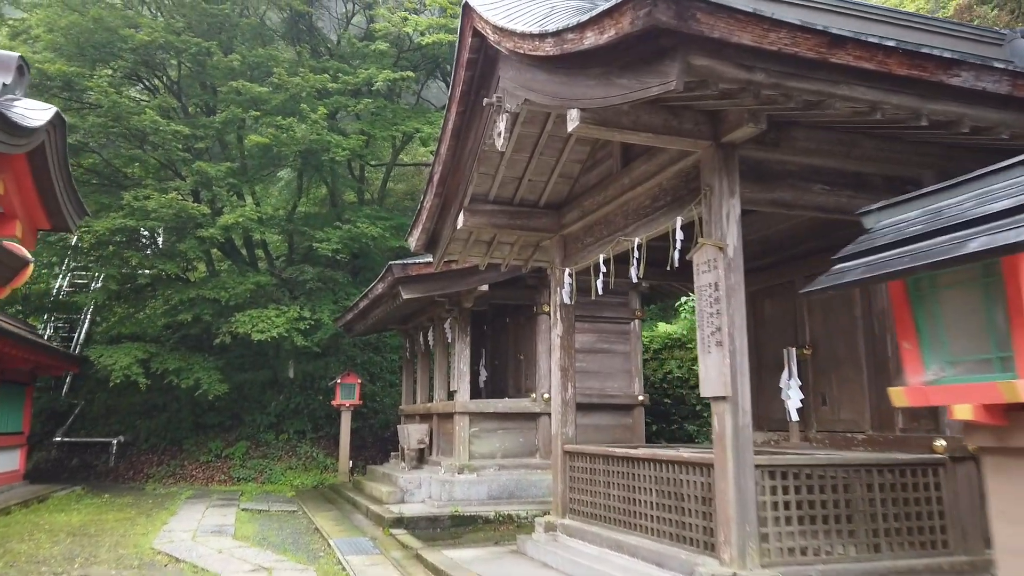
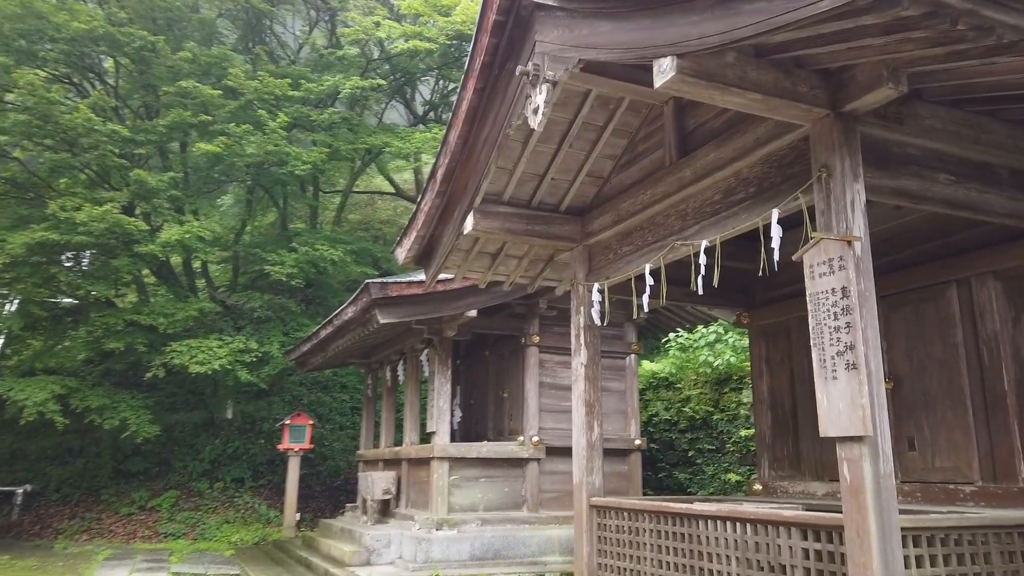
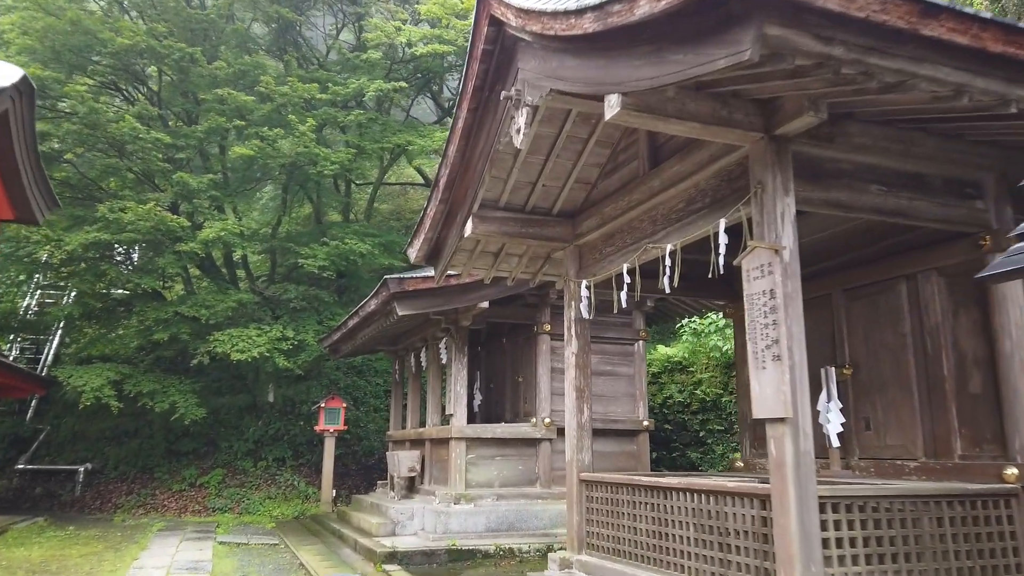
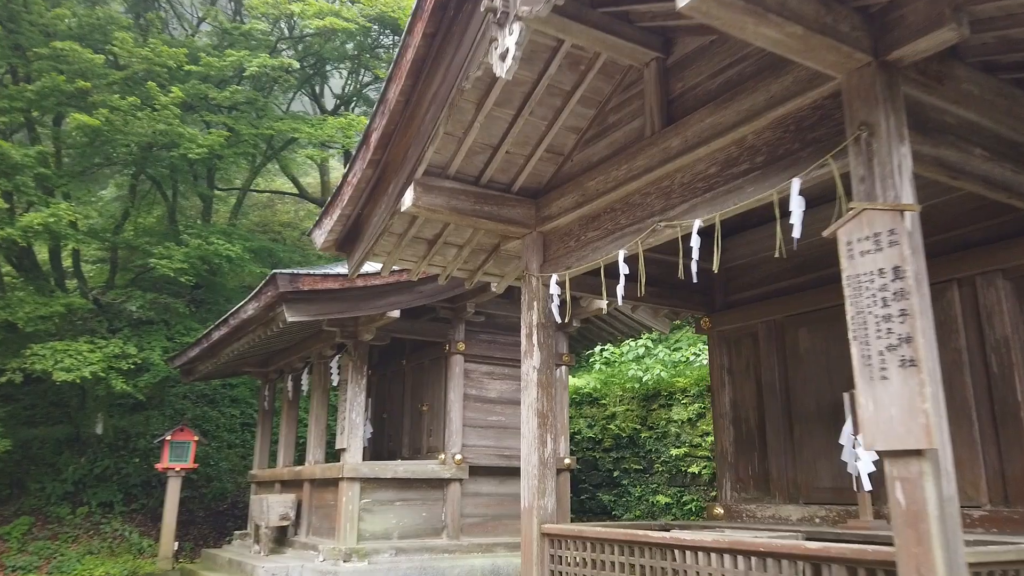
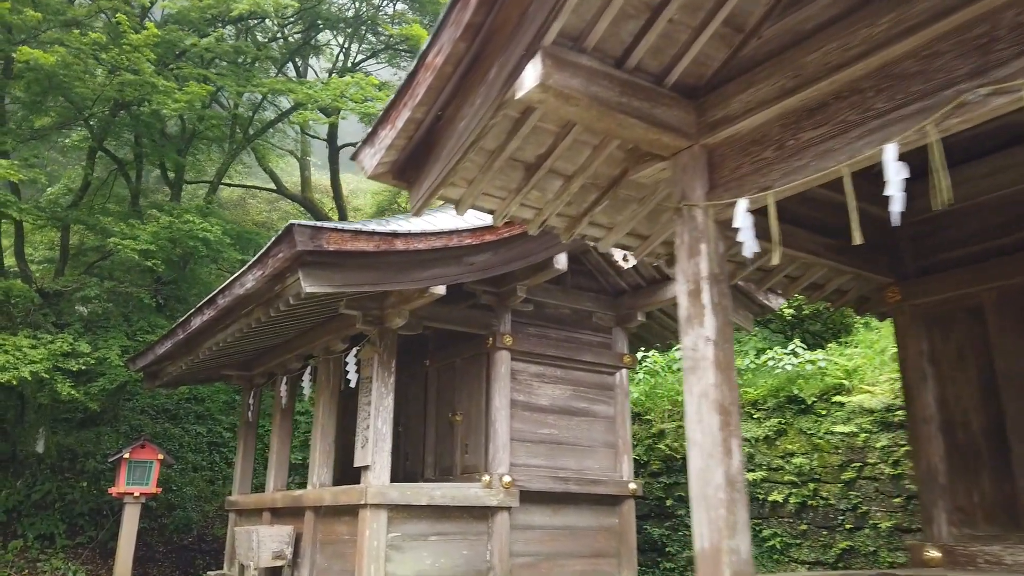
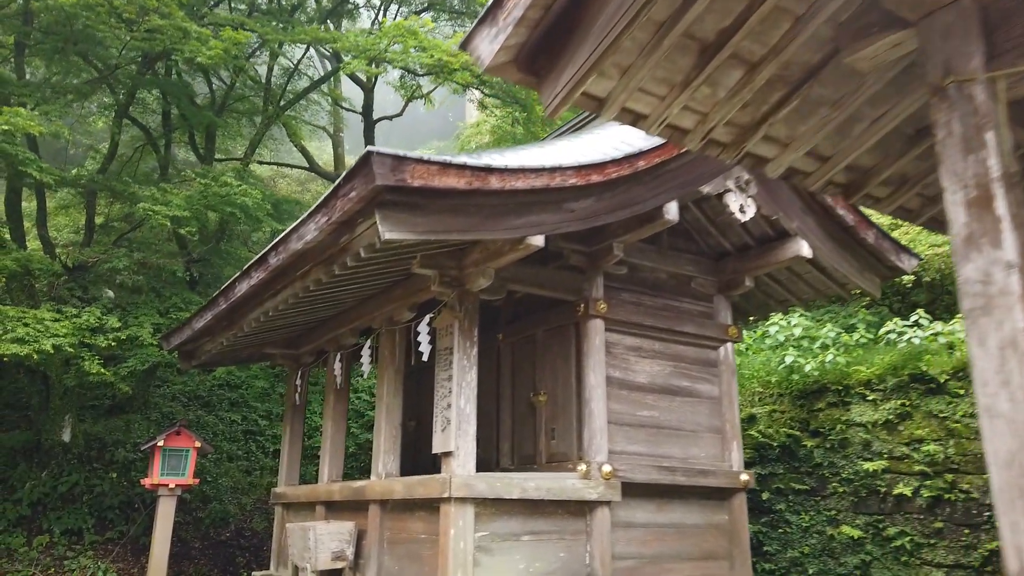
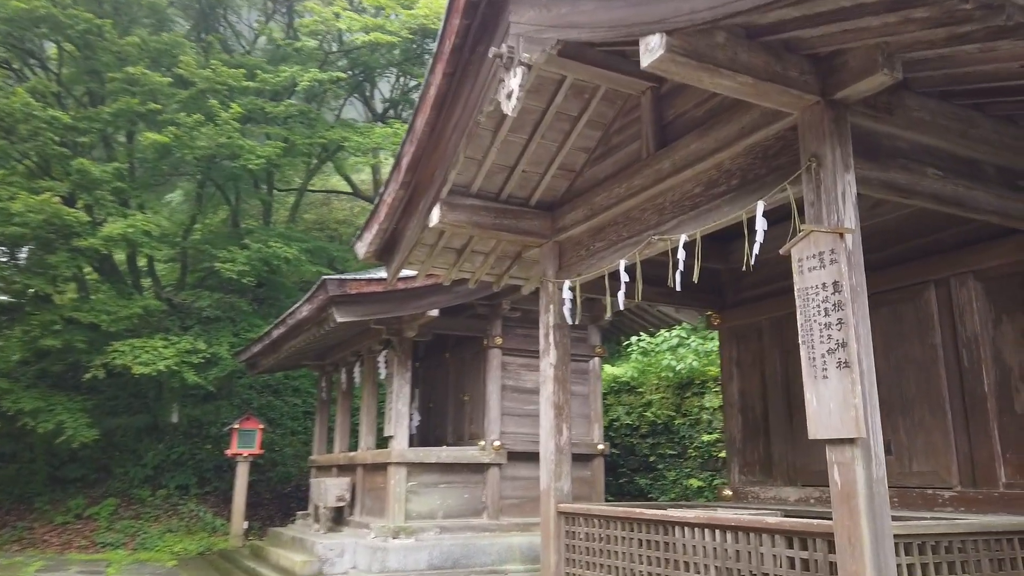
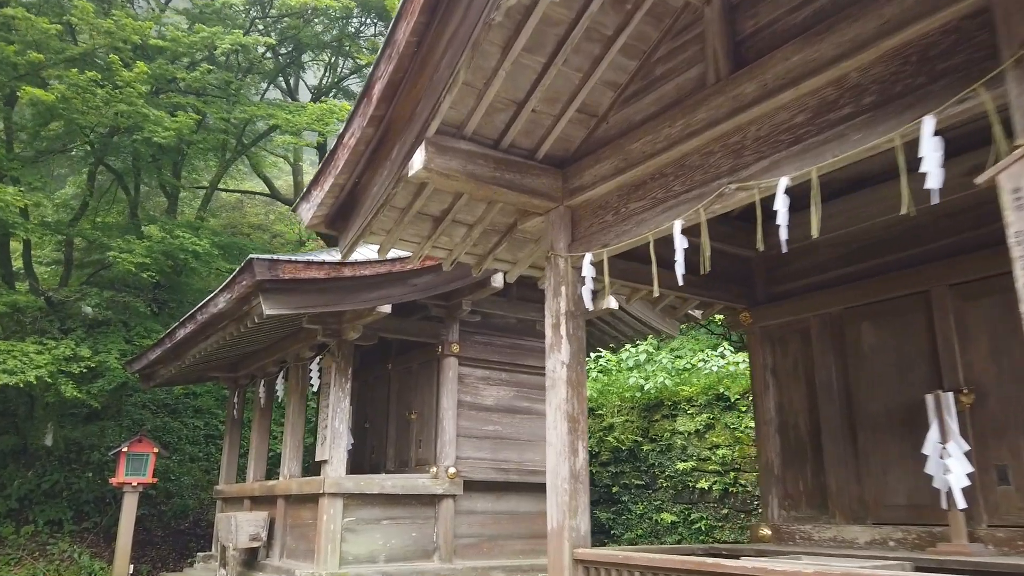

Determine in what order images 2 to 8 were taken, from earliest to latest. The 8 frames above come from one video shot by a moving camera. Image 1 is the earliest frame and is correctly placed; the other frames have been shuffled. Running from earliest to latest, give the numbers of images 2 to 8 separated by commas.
3, 2, 7, 4, 8, 5, 6
